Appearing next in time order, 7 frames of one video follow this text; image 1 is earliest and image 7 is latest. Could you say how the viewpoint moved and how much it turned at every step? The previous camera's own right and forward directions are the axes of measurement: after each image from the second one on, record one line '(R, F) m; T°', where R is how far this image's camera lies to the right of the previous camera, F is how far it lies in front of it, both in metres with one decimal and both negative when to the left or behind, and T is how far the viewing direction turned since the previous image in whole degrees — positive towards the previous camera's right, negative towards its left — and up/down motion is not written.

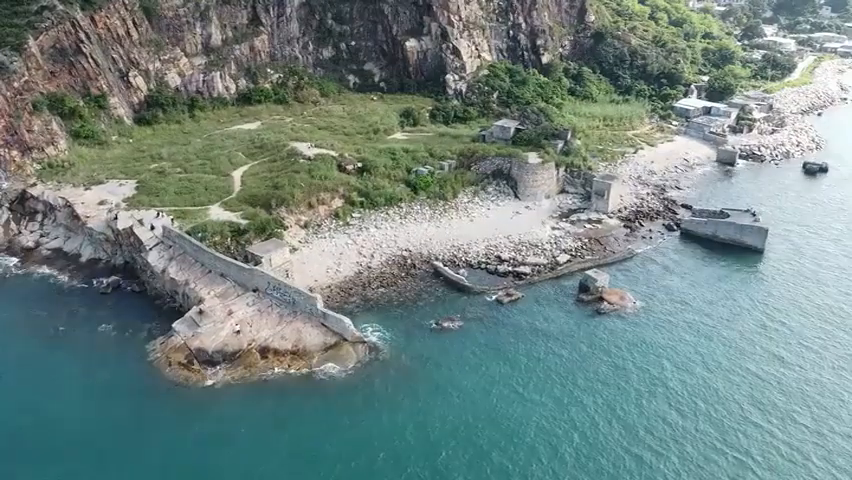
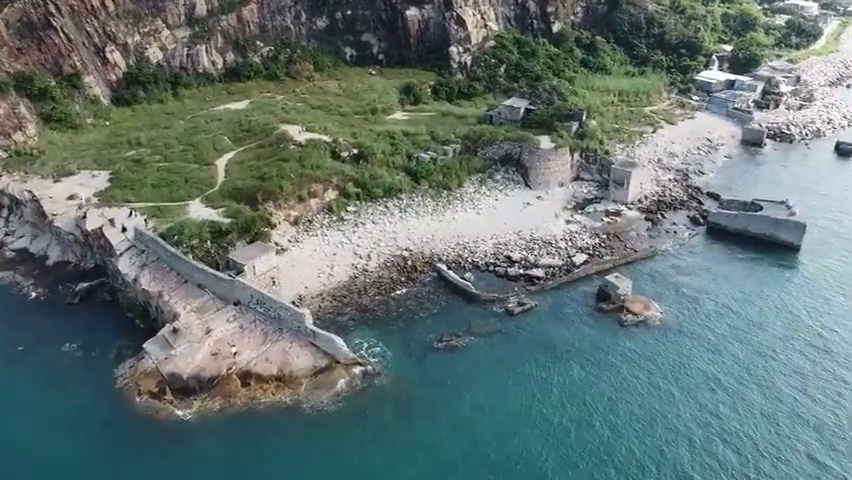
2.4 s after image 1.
(+0.1, +4.4) m; 0°
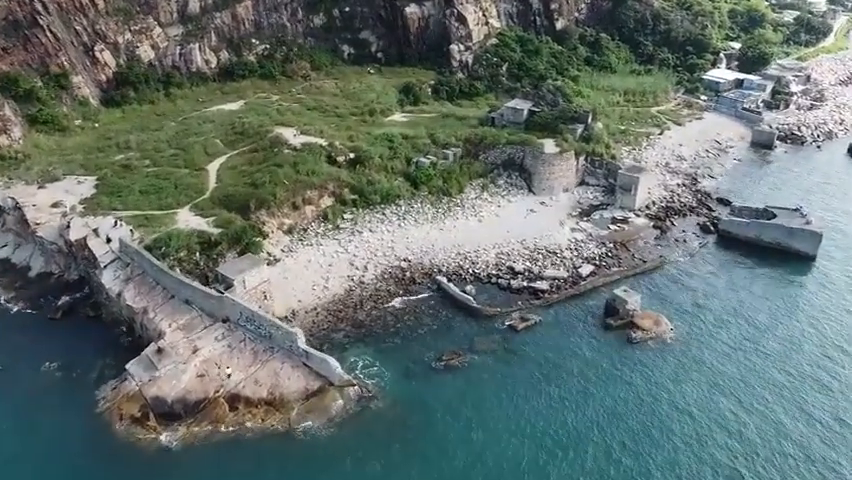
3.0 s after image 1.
(+0.1, +1.8) m; 0°
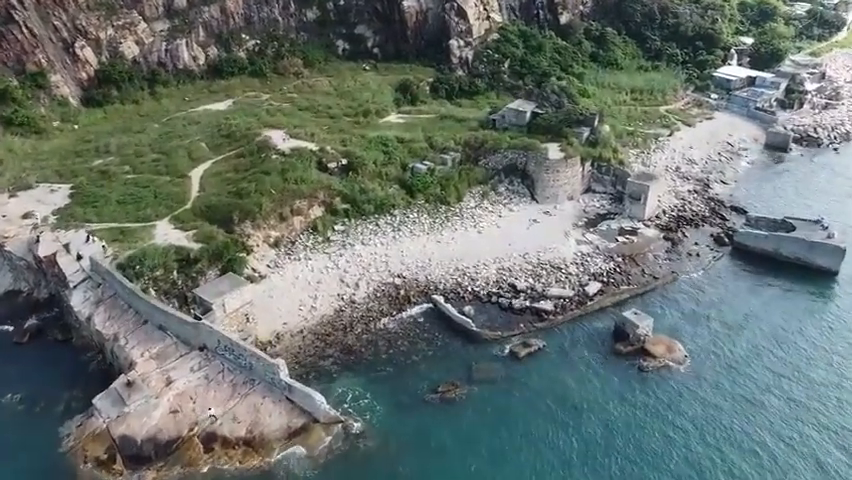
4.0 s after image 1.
(+0.3, +2.6) m; 0°
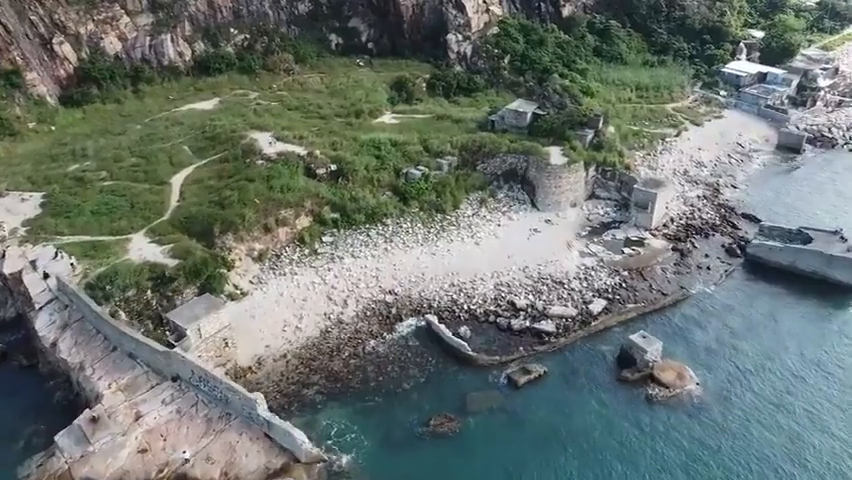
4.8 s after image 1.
(+0.4, +2.4) m; 0°
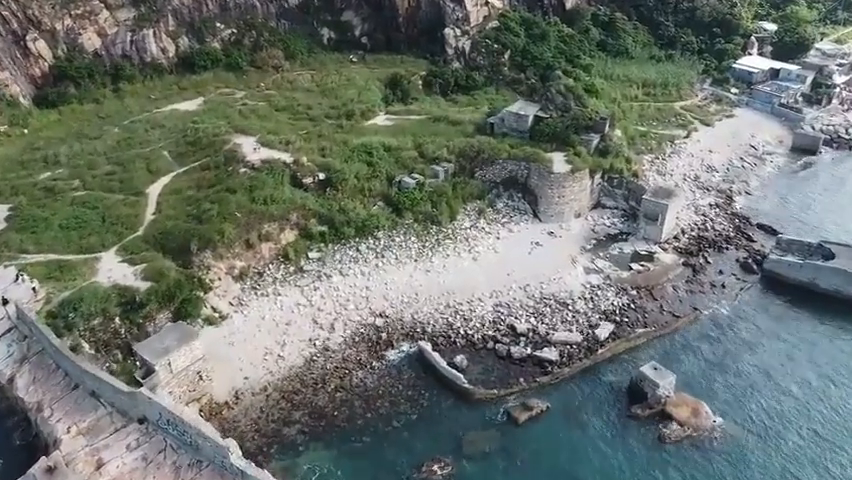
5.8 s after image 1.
(+0.3, +2.6) m; 0°
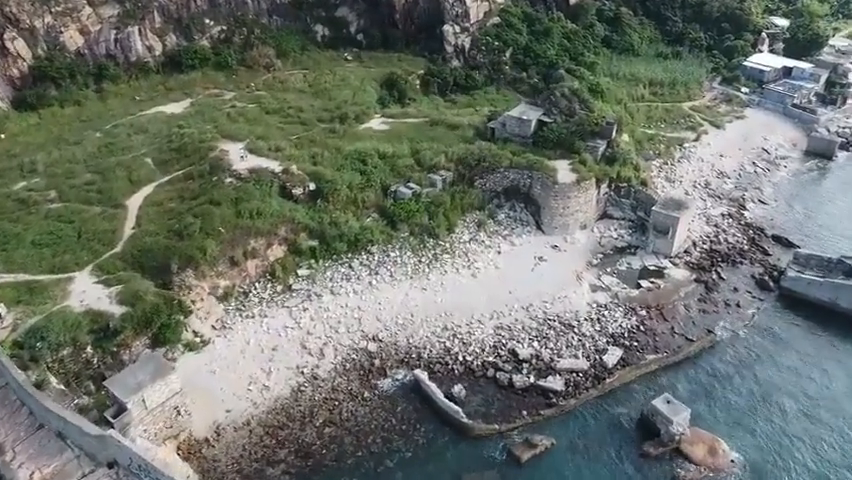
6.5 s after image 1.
(+0.2, +2.1) m; 0°
